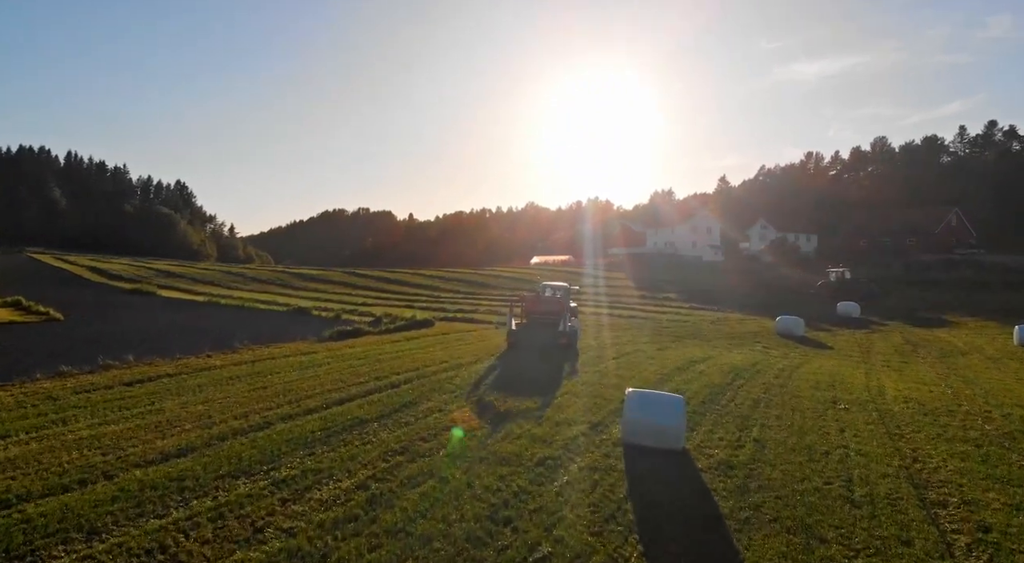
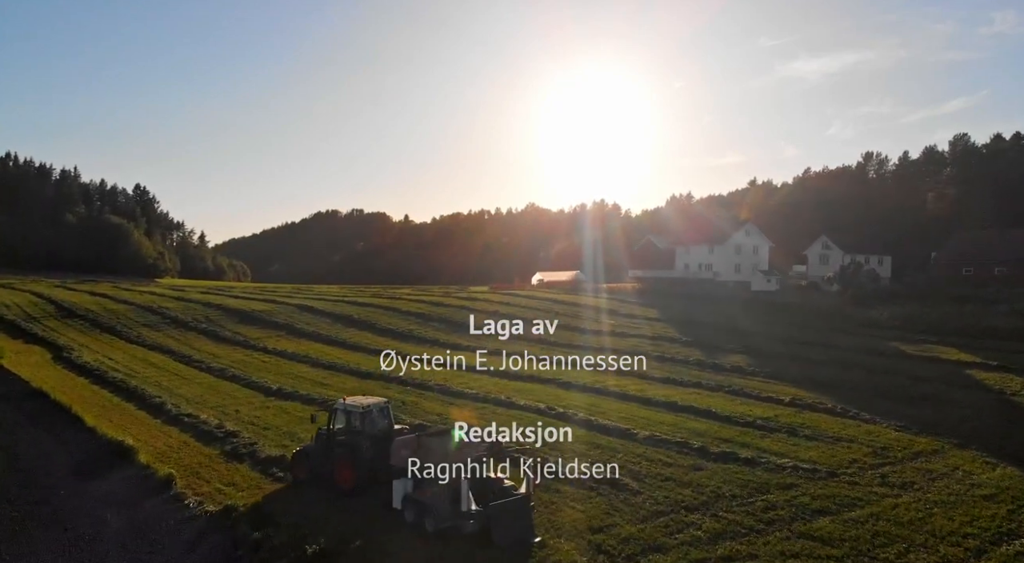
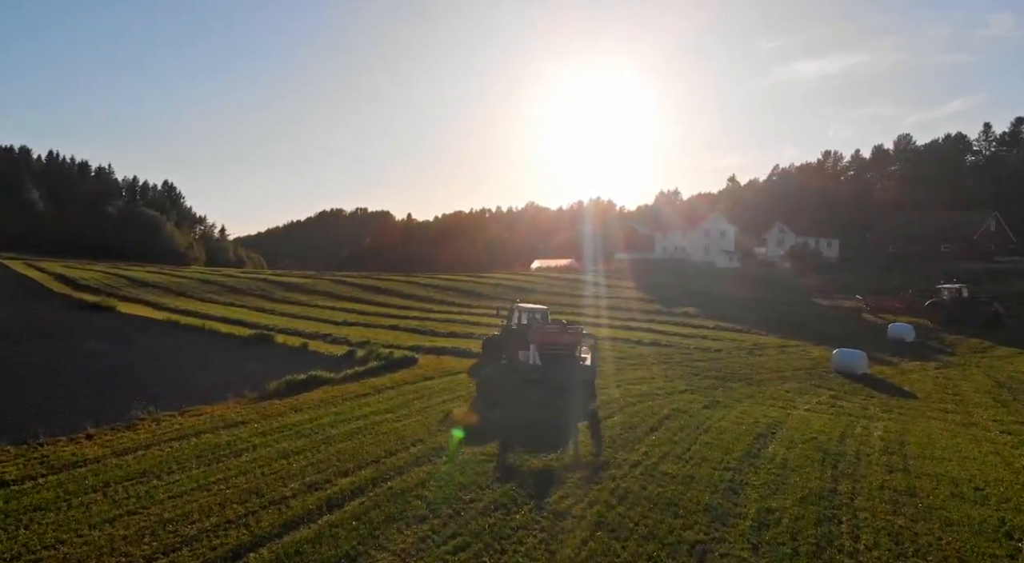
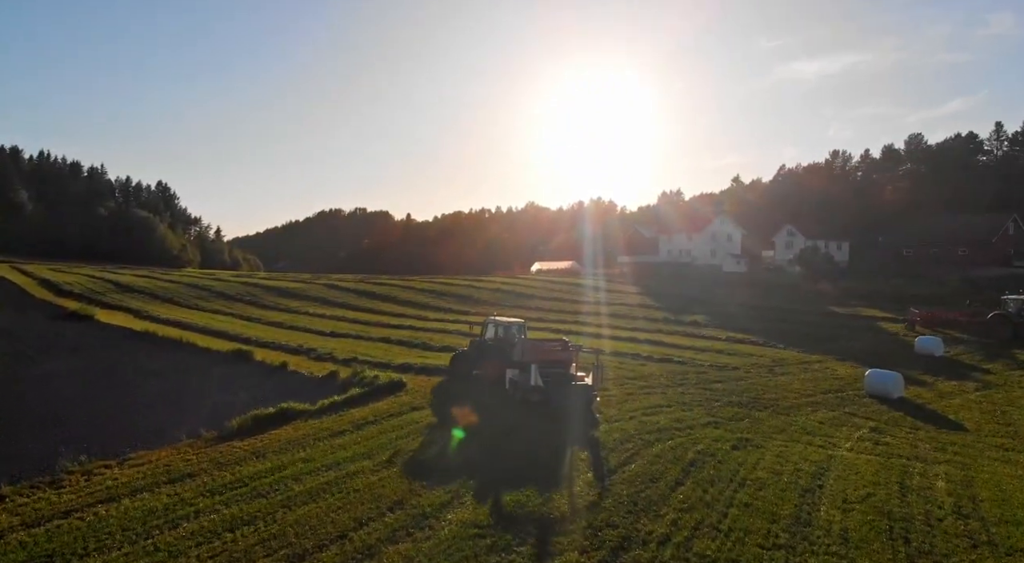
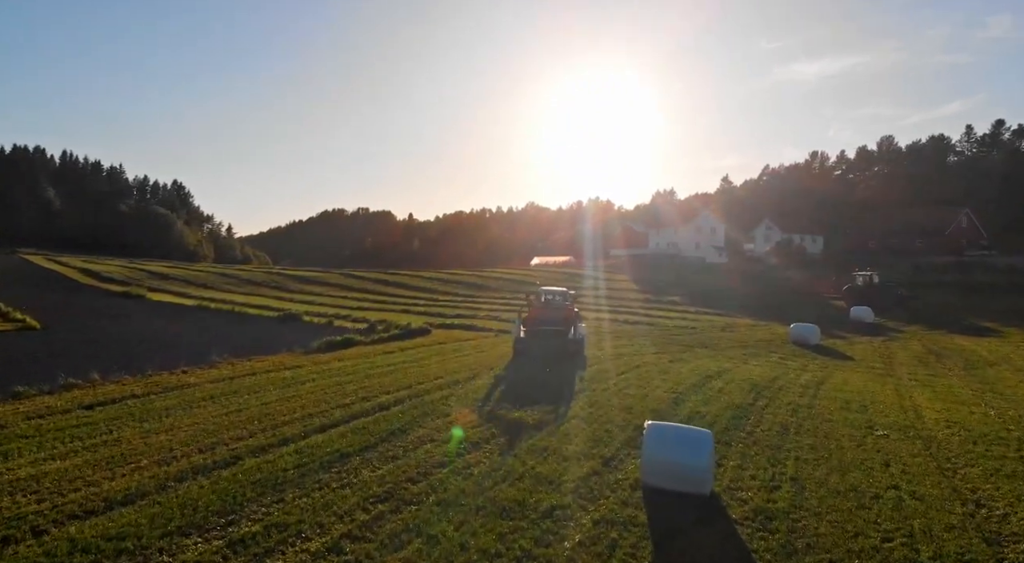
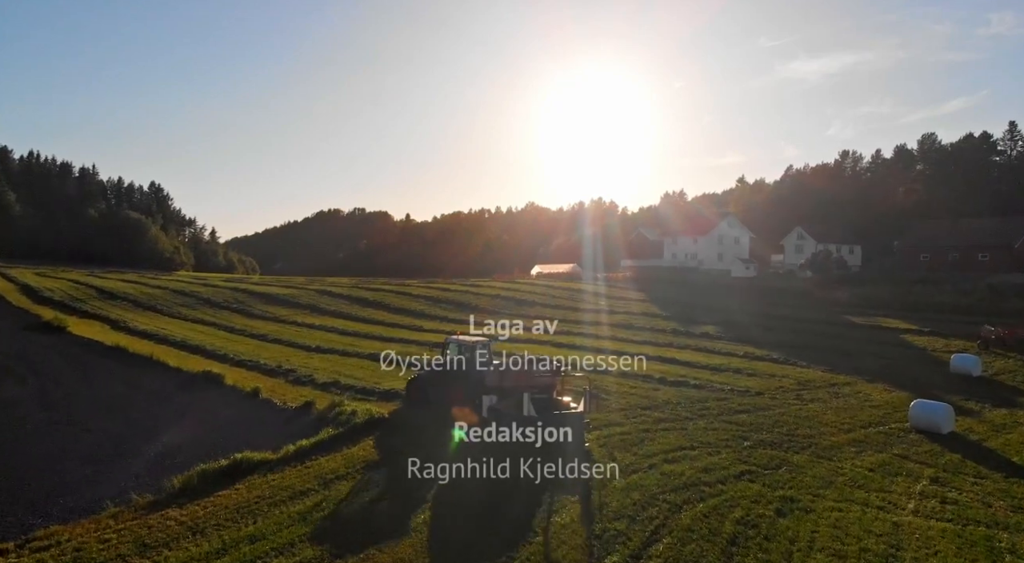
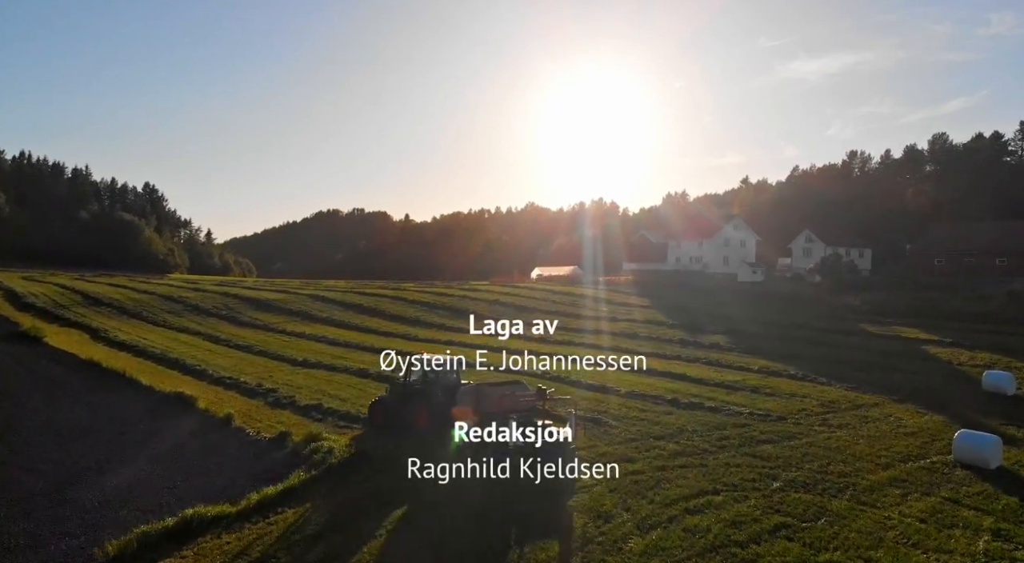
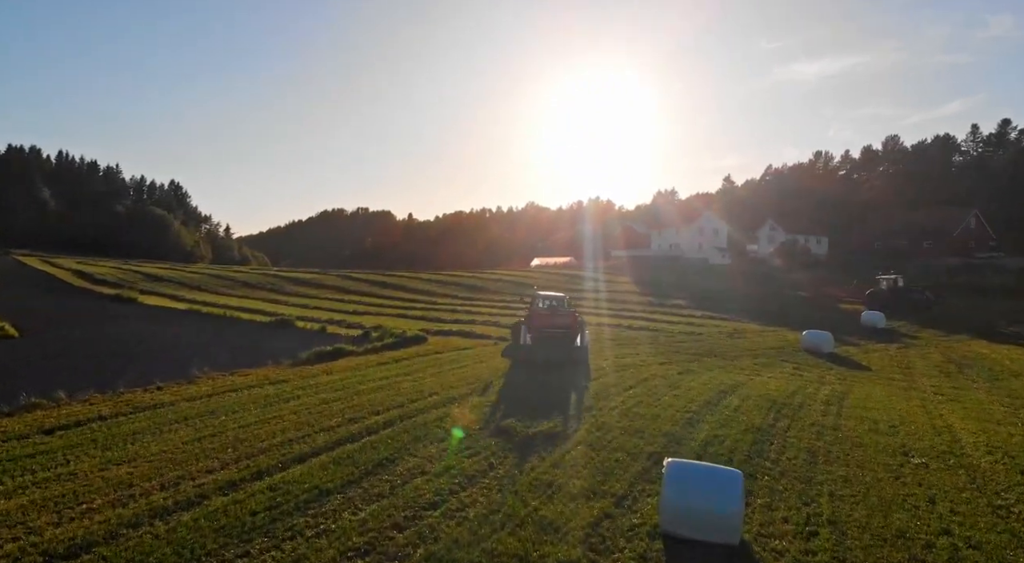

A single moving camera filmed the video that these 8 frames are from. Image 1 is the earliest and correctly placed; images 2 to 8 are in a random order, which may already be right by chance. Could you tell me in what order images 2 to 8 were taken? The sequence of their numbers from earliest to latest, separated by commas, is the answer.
5, 8, 3, 4, 6, 7, 2
